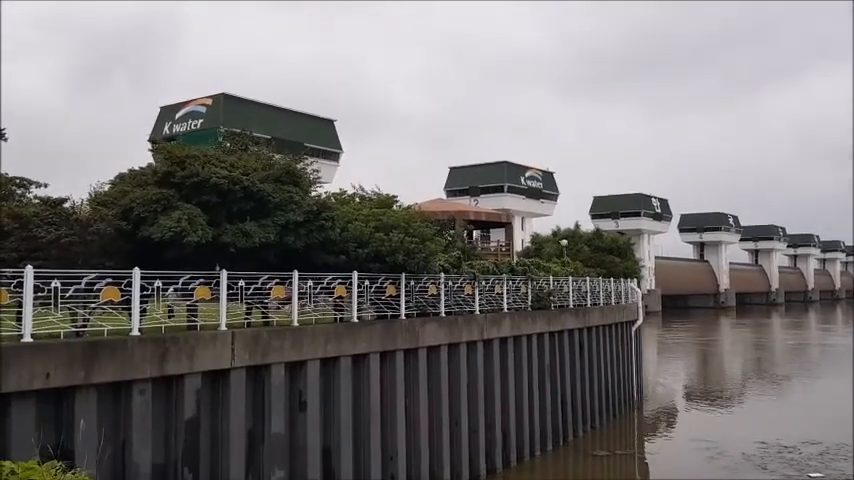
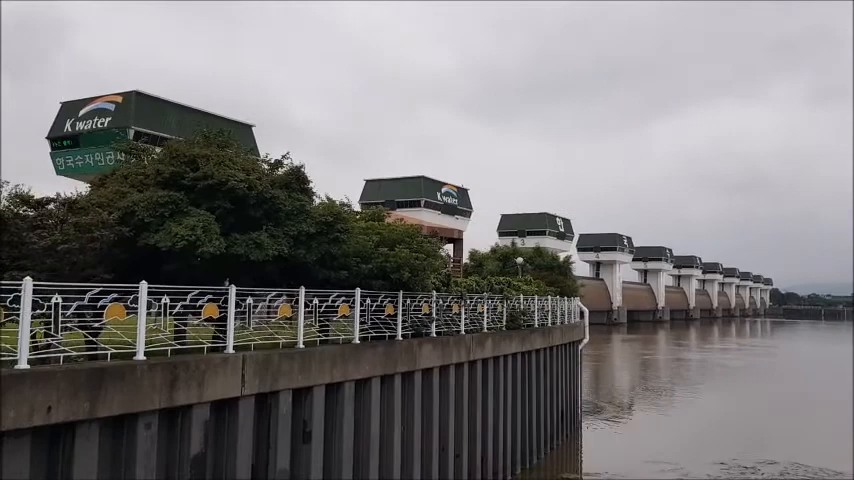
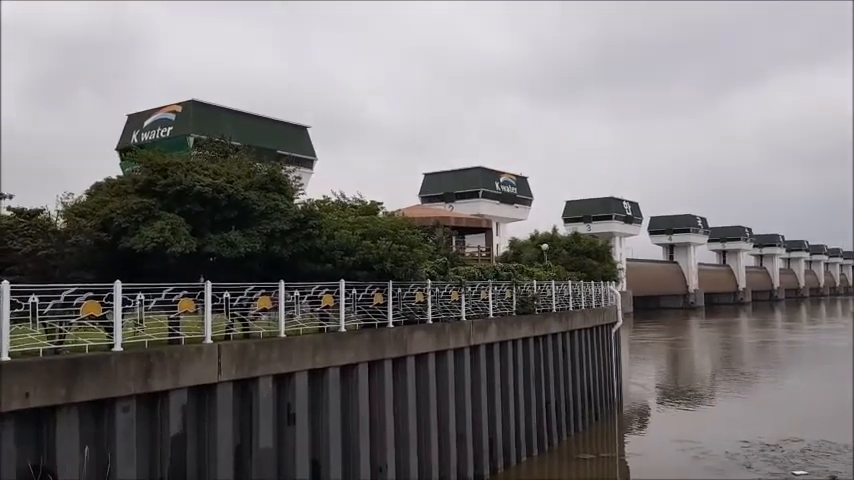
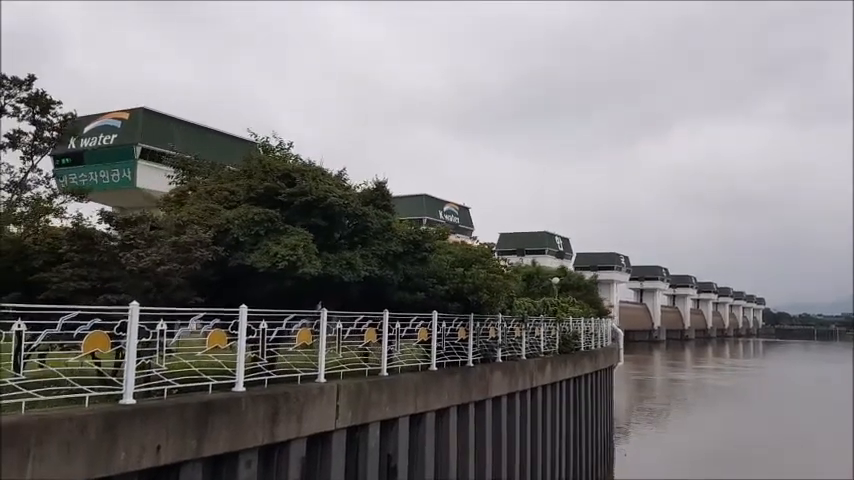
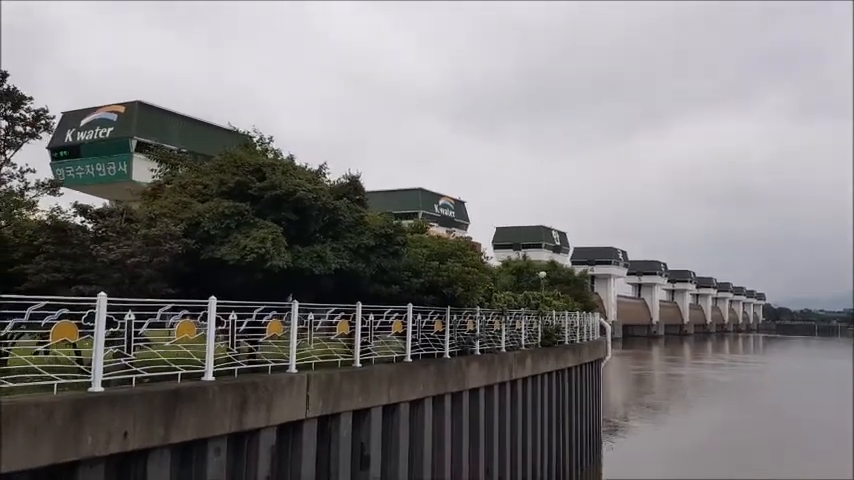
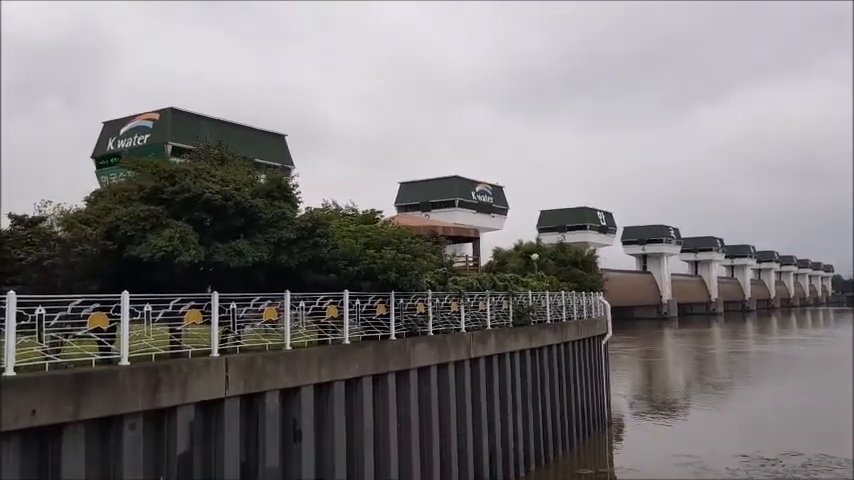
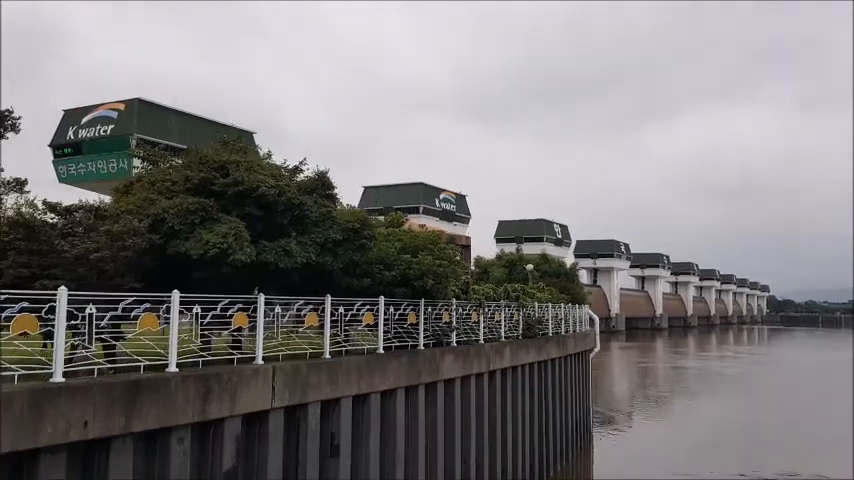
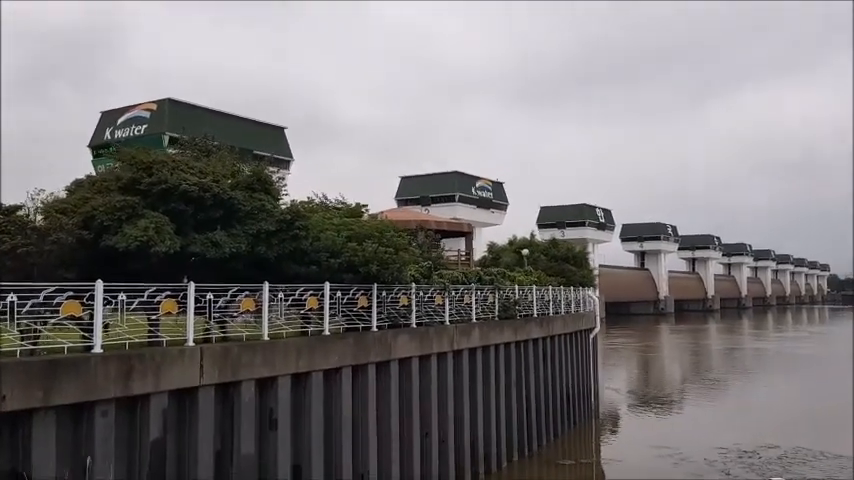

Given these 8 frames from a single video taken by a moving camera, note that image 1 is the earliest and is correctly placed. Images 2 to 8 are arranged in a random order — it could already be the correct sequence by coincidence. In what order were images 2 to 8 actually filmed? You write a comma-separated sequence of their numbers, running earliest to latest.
3, 8, 6, 2, 7, 5, 4
